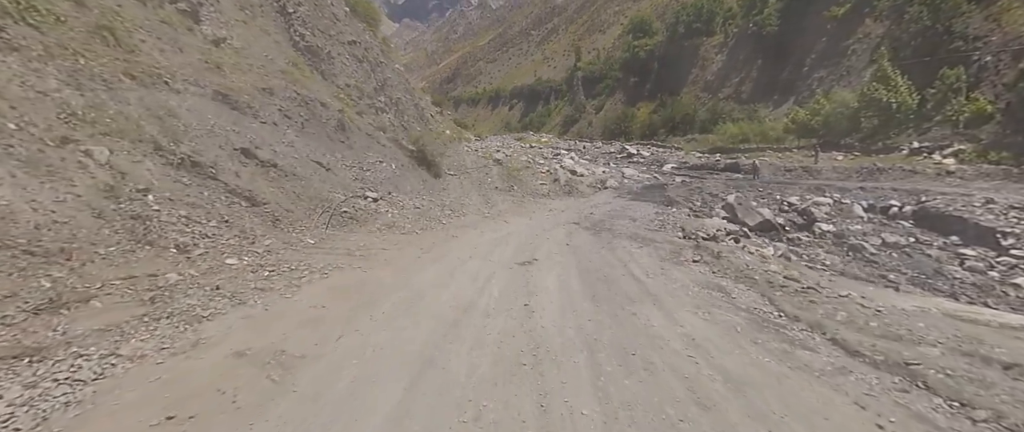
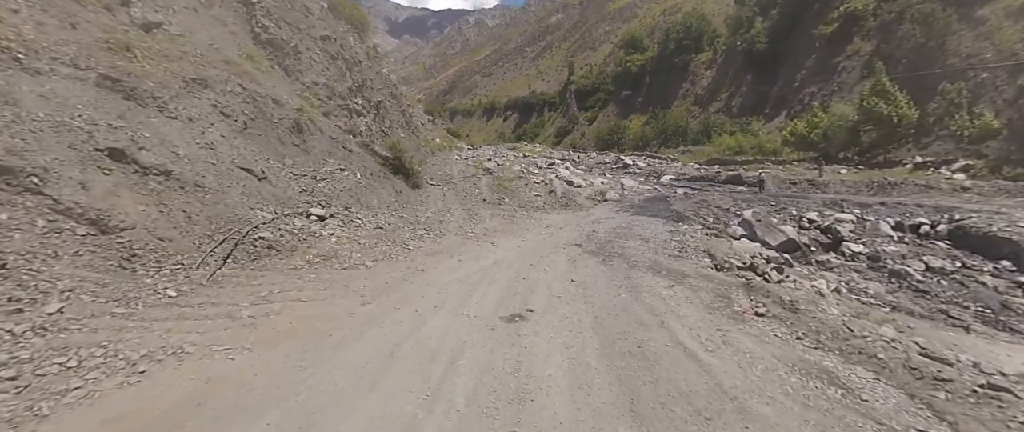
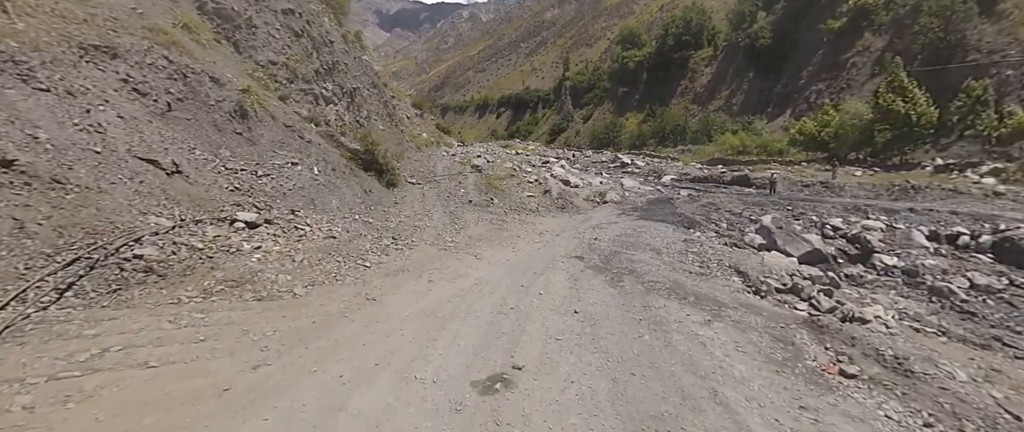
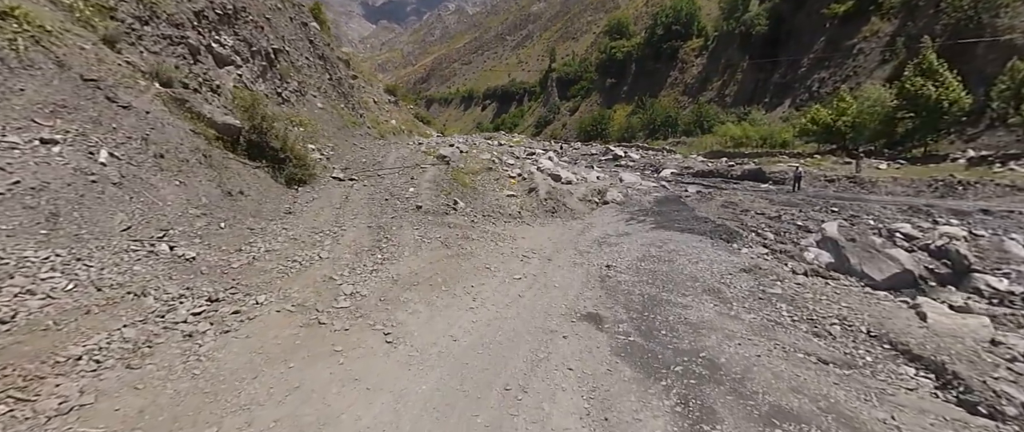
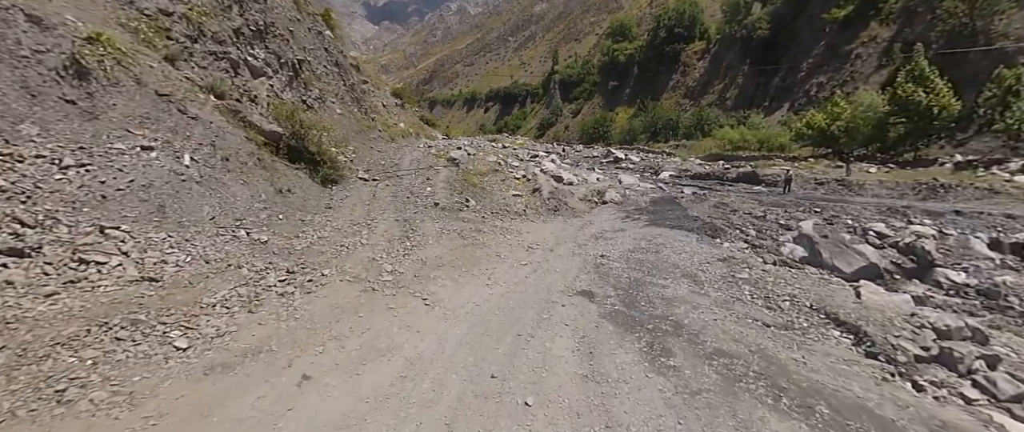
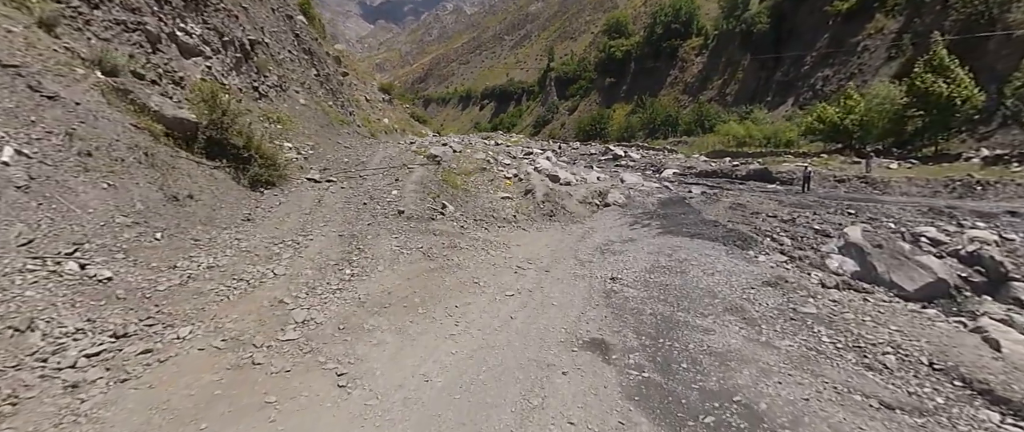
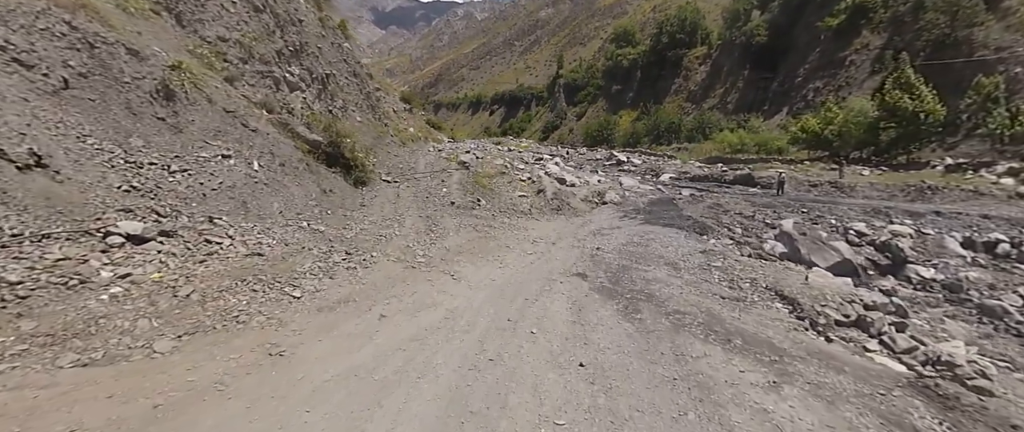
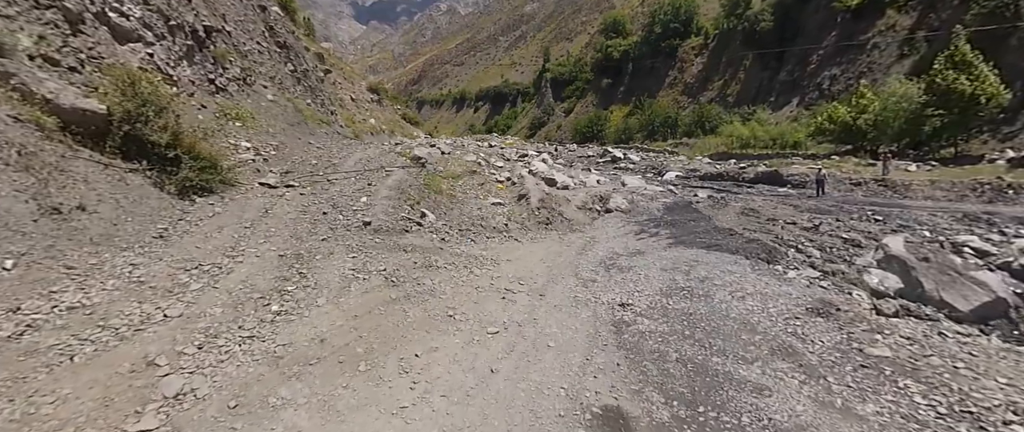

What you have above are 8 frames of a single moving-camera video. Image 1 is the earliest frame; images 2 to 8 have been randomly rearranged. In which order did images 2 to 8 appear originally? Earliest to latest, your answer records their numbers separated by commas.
2, 3, 7, 5, 4, 6, 8
